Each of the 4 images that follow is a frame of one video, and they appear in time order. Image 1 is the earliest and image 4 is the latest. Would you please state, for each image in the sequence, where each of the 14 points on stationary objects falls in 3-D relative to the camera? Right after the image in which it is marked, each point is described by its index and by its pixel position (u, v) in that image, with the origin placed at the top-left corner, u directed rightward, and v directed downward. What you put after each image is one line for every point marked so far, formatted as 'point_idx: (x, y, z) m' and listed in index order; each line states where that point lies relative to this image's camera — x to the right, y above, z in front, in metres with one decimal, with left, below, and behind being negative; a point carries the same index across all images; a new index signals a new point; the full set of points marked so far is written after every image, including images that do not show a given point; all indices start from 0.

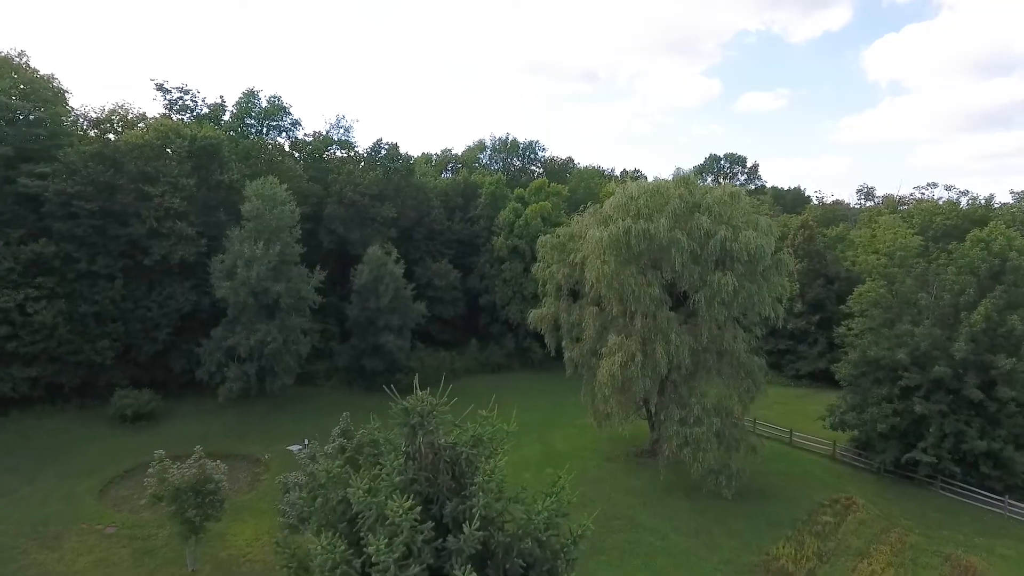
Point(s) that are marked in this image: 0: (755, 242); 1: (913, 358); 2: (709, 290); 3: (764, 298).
0: (+7.3, +1.4, +19.1) m
1: (+12.1, -2.1, +19.1) m
2: (+5.9, -0.1, +19.1) m
3: (+7.8, -0.3, +19.6) m
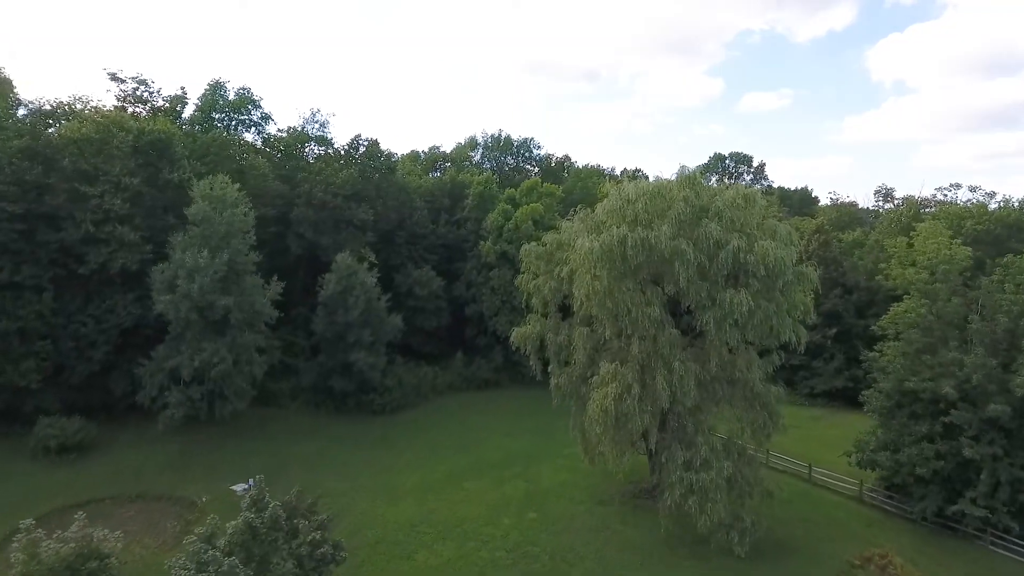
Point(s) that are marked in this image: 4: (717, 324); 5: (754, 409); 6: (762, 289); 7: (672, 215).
0: (+6.7, +0.9, +16.2) m
1: (+11.5, -2.6, +16.2) m
2: (+5.3, -0.6, +16.1) m
3: (+7.1, -0.8, +16.7) m
4: (+5.3, -0.9, +16.3) m
5: (+6.6, -3.3, +17.2) m
6: (+6.5, 0.0, +16.6) m
7: (+4.1, +1.9, +16.4) m
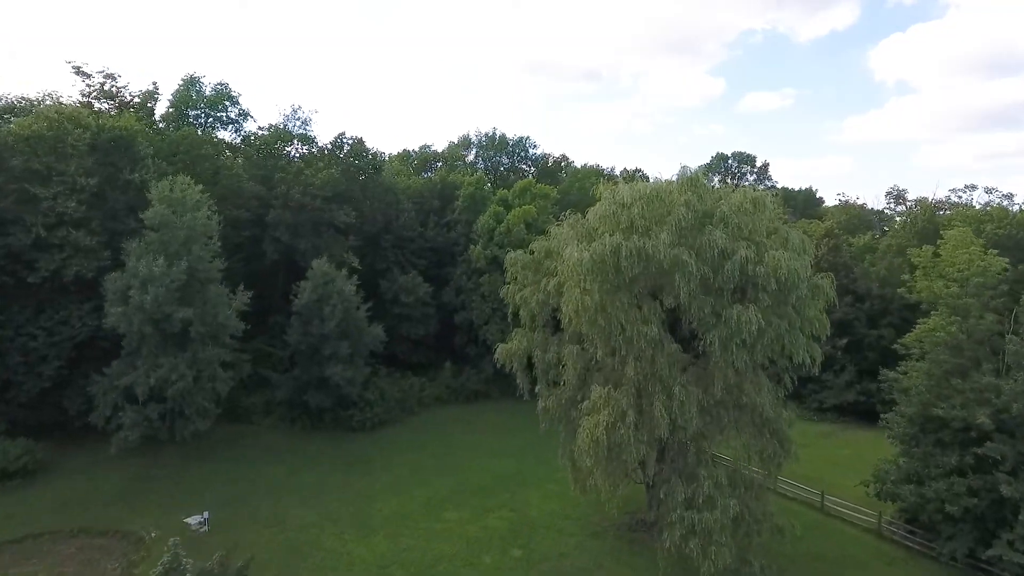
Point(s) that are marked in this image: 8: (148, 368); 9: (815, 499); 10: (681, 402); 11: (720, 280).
0: (+6.2, +0.5, +14.4) m
1: (+11.0, -3.0, +14.4) m
2: (+4.8, -0.9, +14.4) m
3: (+6.7, -1.2, +14.9) m
4: (+4.8, -1.3, +14.5) m
5: (+6.1, -3.6, +15.4) m
6: (+6.1, -0.4, +14.8) m
7: (+3.7, +1.5, +14.6) m
8: (-11.1, -2.5, +19.4) m
9: (+9.3, -6.5, +19.5) m
10: (+3.9, -2.6, +14.5) m
11: (+4.8, +0.2, +14.5) m
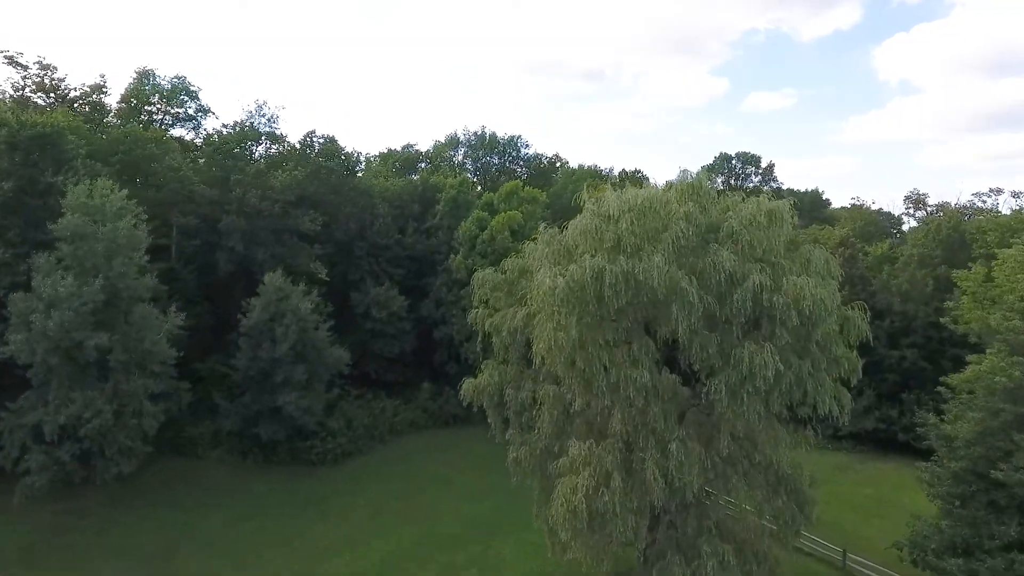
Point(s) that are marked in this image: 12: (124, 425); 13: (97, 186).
0: (+5.4, -0.1, +11.6) m
1: (+10.2, -3.6, +11.6) m
2: (+4.0, -1.6, +11.6) m
3: (+5.9, -1.8, +12.1) m
4: (+4.0, -1.9, +11.7) m
5: (+5.3, -4.3, +12.6) m
6: (+5.3, -1.0, +12.0) m
7: (+2.9, +0.9, +11.8) m
8: (-11.9, -3.0, +16.6) m
9: (+8.5, -7.1, +16.7) m
10: (+3.1, -3.2, +11.8) m
11: (+4.0, -0.4, +11.7) m
12: (-10.6, -3.8, +17.5) m
13: (-11.6, +2.8, +17.7) m
